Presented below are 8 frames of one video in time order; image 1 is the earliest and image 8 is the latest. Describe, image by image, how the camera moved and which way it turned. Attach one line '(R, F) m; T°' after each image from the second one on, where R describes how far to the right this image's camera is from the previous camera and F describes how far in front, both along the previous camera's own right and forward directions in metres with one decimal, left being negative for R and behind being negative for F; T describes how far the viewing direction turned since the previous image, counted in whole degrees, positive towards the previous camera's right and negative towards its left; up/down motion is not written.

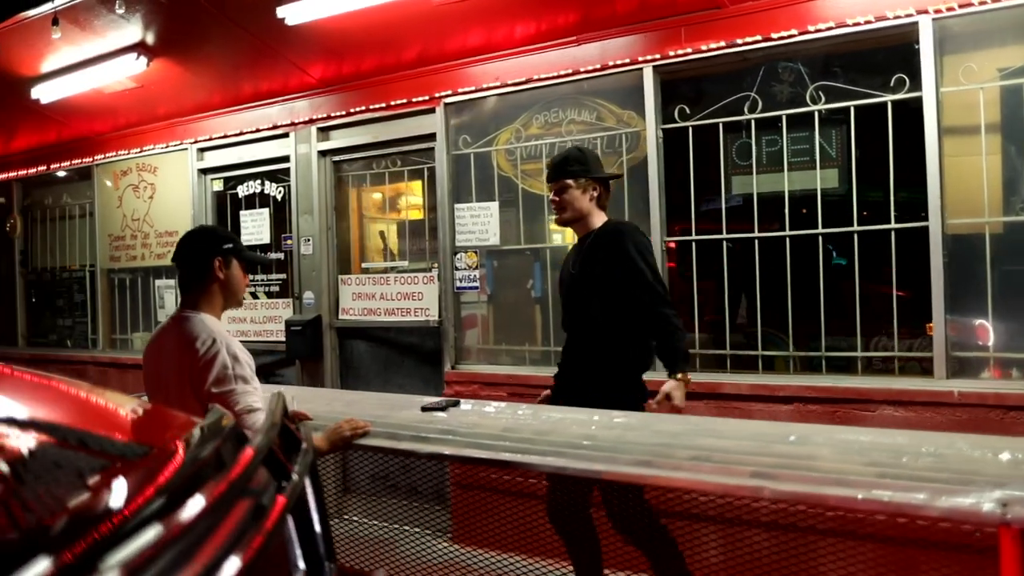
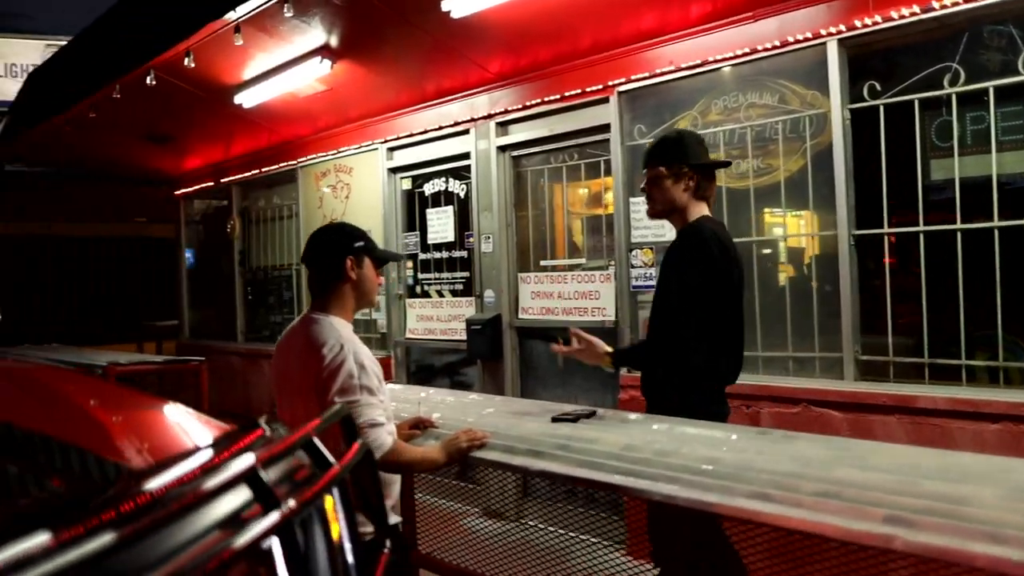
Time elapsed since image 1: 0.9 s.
(+0.3, +0.2) m; -15°
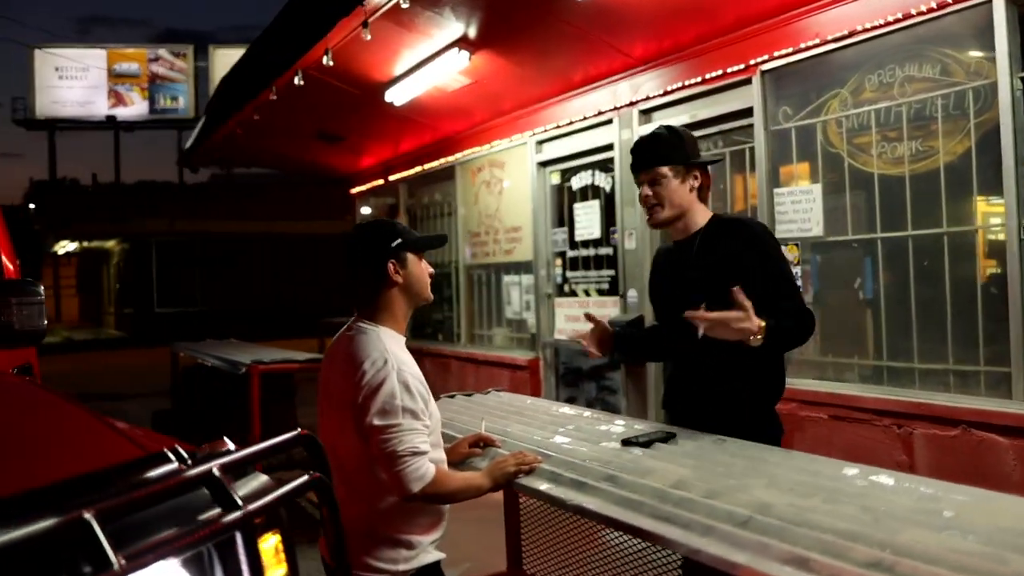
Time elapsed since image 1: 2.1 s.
(+0.5, +0.2) m; -14°
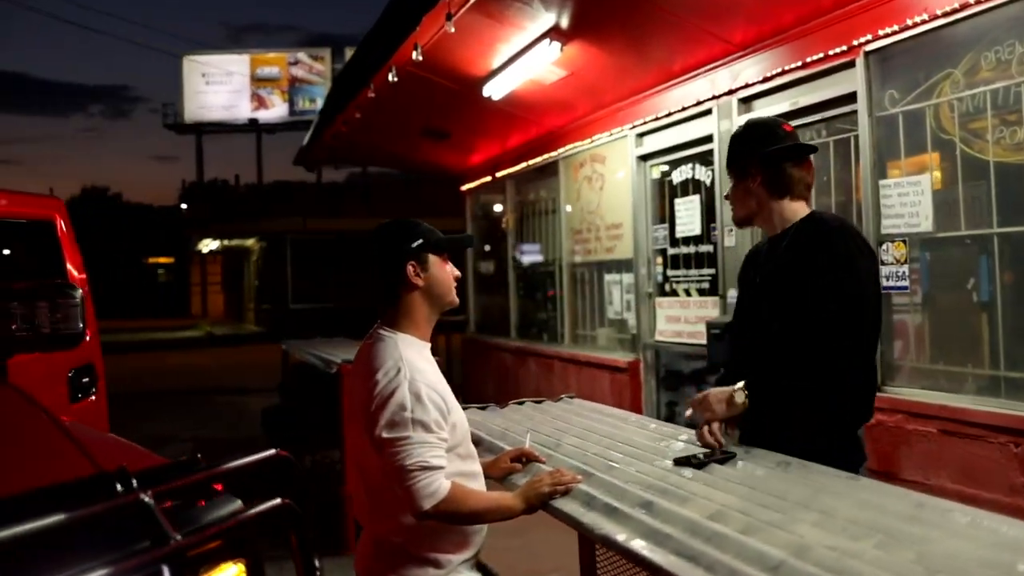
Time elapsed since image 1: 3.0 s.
(+0.3, +0.1) m; -9°
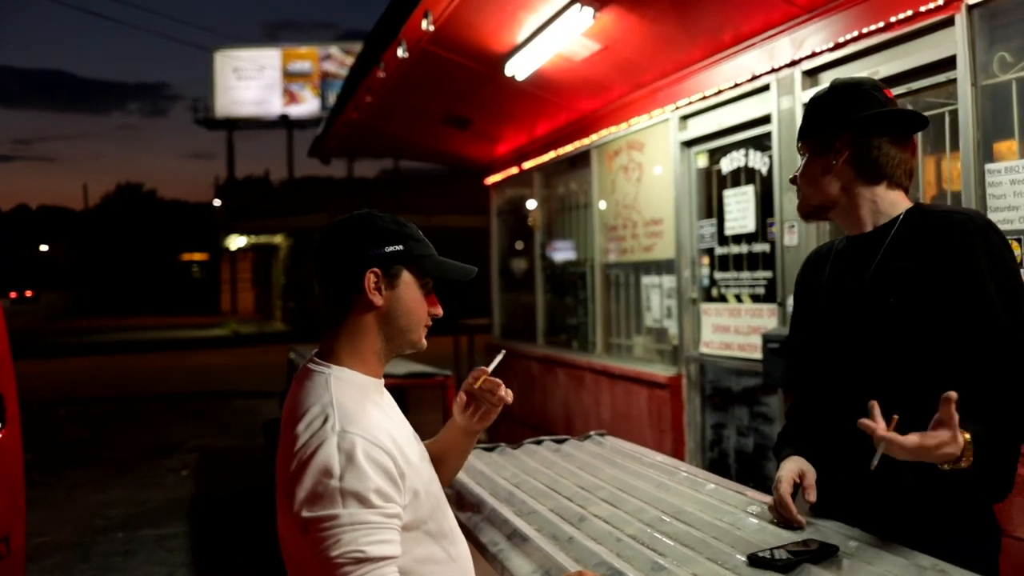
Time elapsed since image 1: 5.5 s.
(+0.1, +0.8) m; -2°
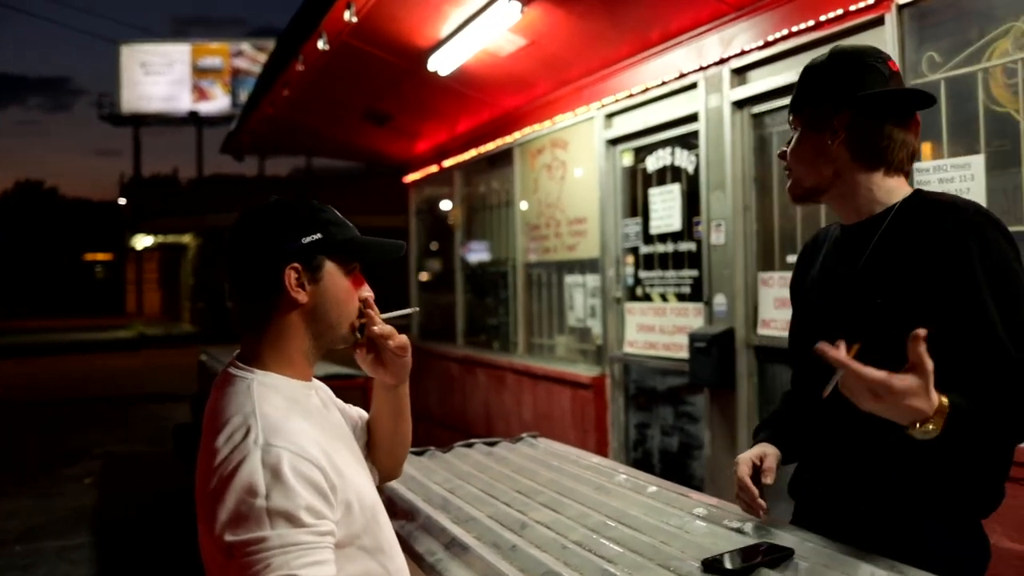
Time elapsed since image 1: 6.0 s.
(-0.1, +0.2) m; +6°
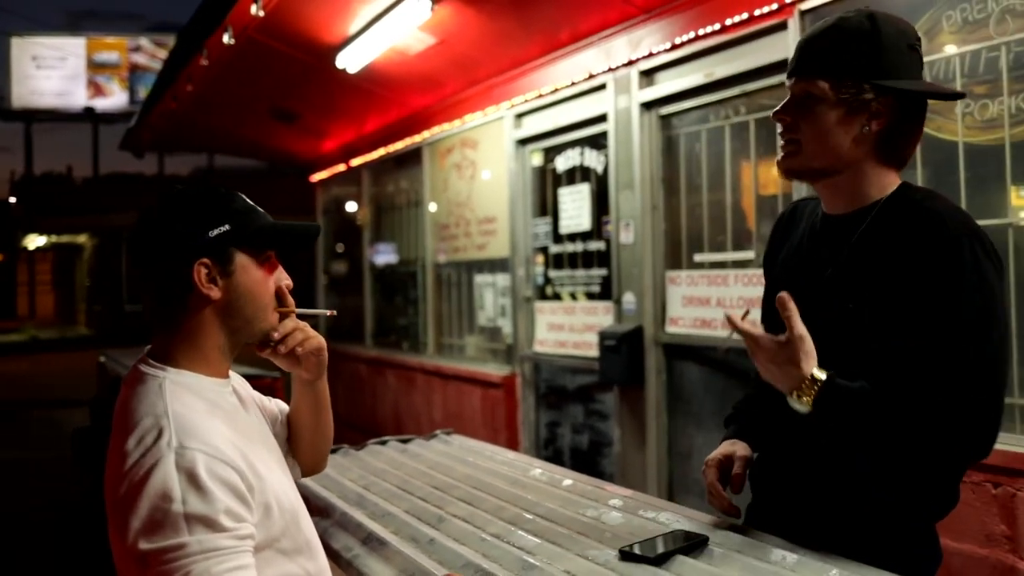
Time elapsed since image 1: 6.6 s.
(0.0, 0.0) m; +7°
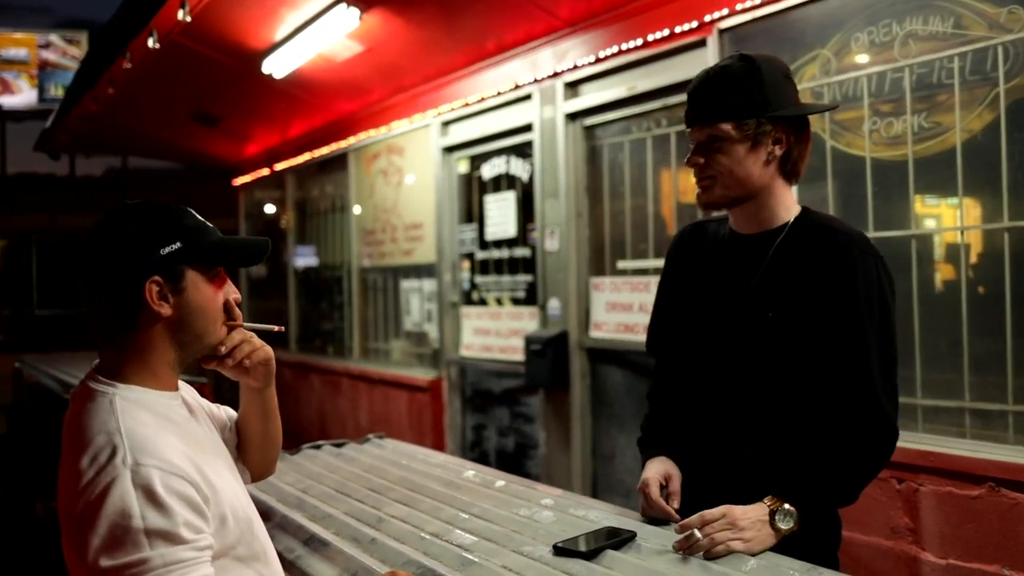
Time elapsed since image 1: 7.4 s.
(0.0, -0.1) m; +6°
